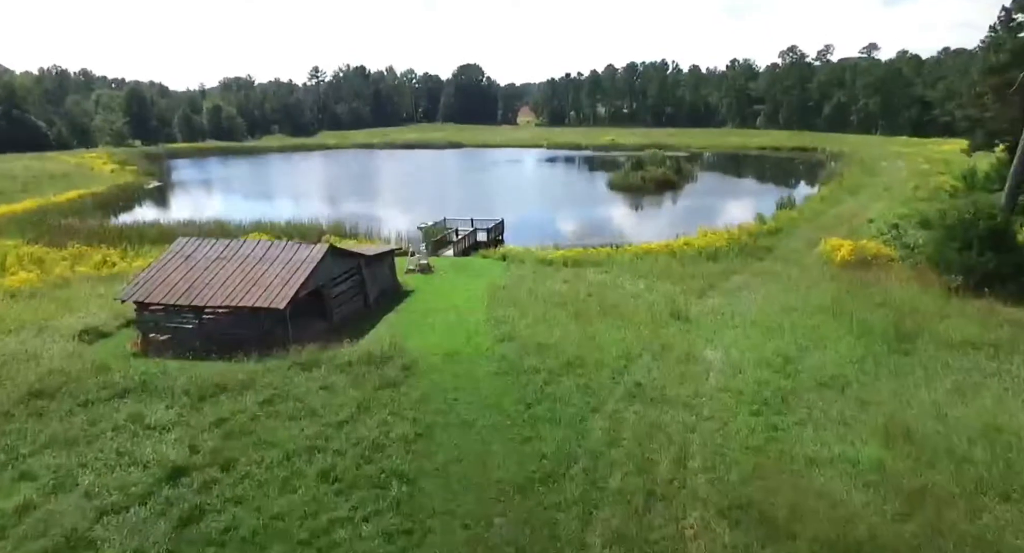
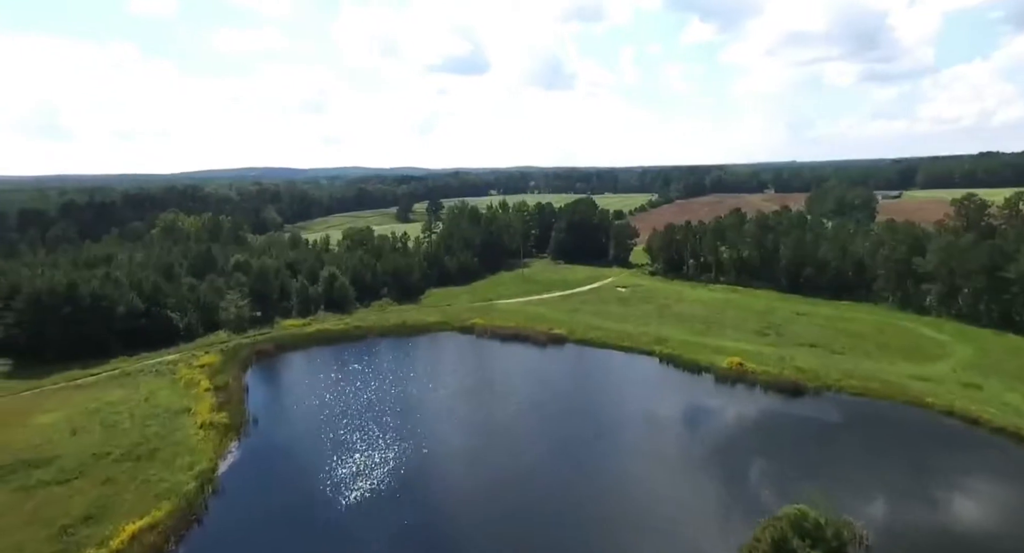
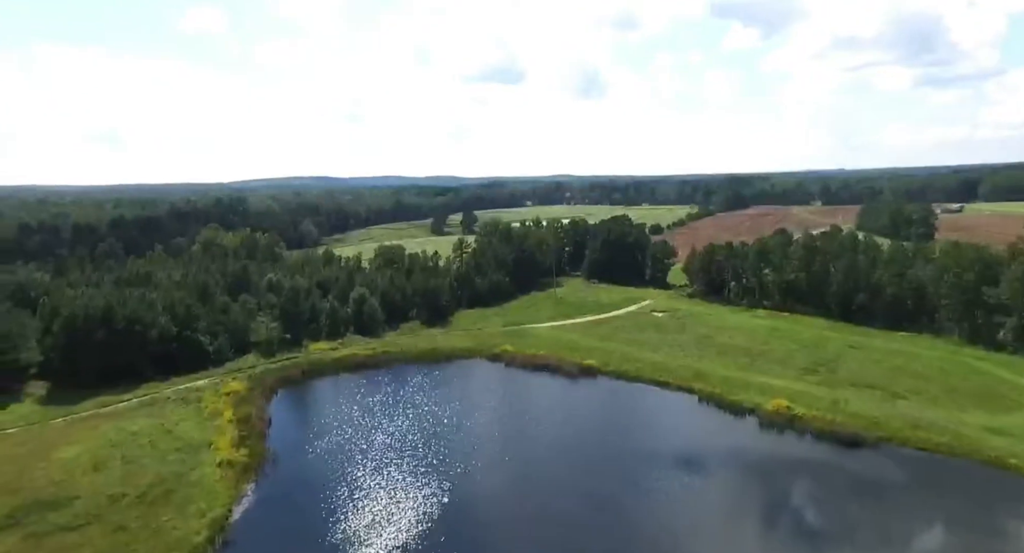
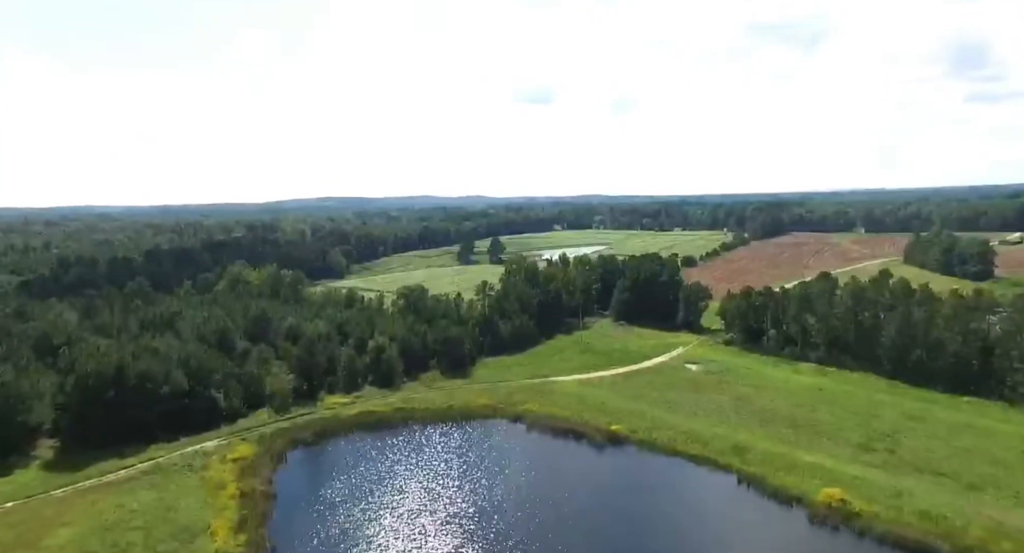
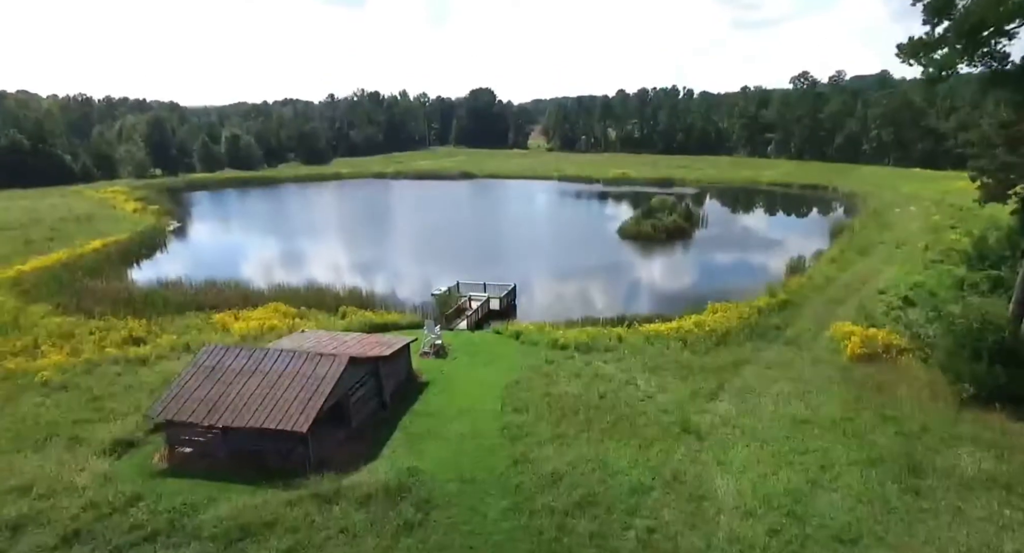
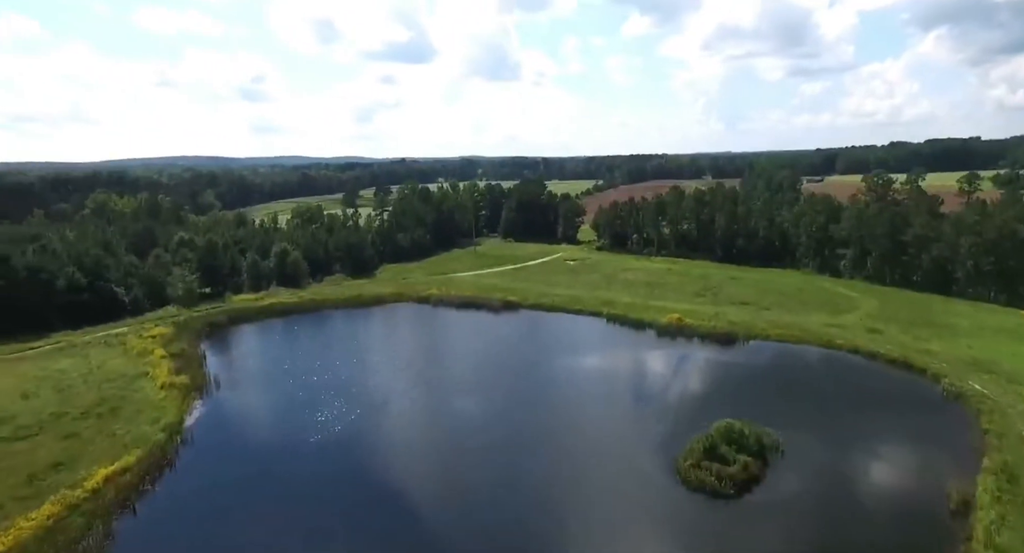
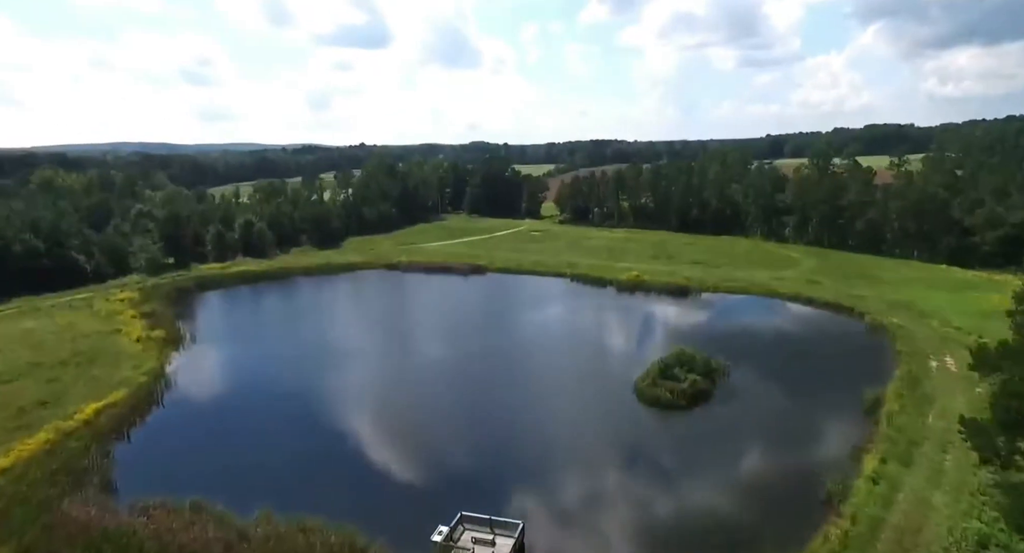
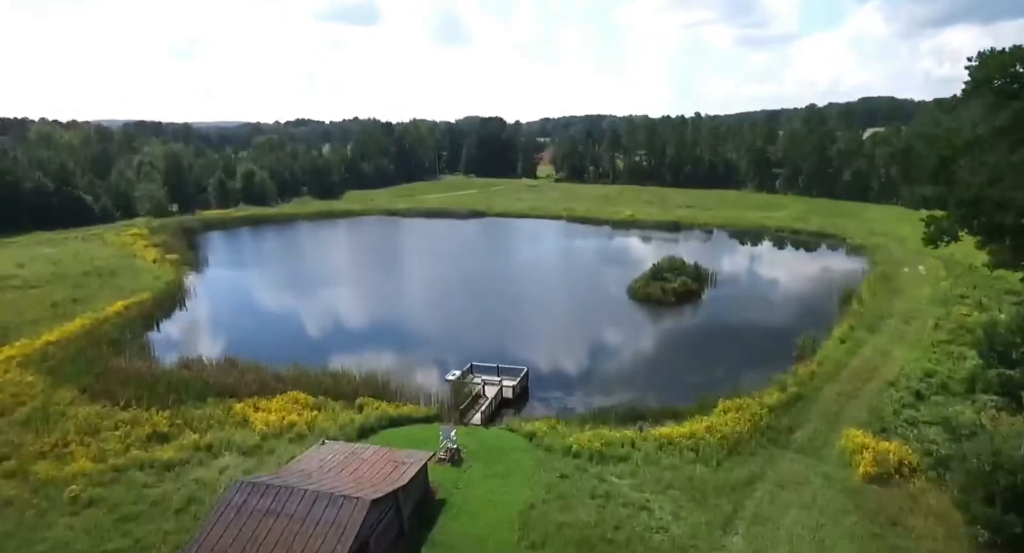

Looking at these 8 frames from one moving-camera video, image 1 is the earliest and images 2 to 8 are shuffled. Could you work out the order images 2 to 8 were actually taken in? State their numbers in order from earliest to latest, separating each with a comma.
5, 8, 7, 6, 2, 3, 4
